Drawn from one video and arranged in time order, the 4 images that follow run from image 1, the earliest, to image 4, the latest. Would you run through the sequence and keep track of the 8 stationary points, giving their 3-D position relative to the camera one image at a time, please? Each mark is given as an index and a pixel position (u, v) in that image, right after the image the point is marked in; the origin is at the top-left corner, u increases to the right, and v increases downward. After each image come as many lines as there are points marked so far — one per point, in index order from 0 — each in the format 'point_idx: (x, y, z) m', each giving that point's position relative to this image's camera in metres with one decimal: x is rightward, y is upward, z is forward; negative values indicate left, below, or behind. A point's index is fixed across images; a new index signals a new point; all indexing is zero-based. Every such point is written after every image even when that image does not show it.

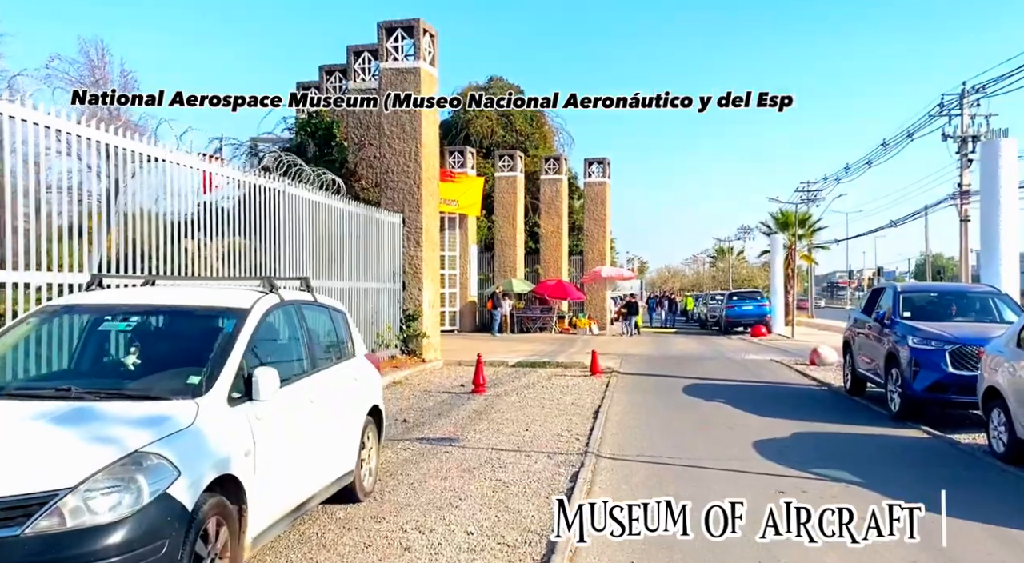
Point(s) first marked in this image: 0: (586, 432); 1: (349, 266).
0: (+0.8, -1.7, +9.8) m
1: (-3.1, +0.3, +16.6) m
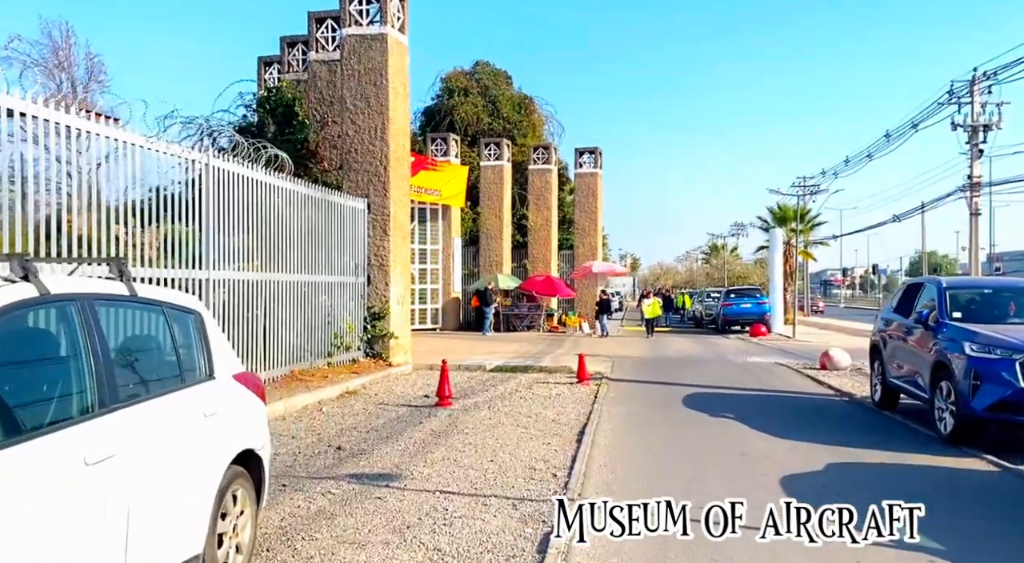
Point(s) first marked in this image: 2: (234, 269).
0: (+0.5, -1.6, +7.8) m
1: (-3.5, +0.4, +14.5) m
2: (-4.0, +0.2, +12.2) m
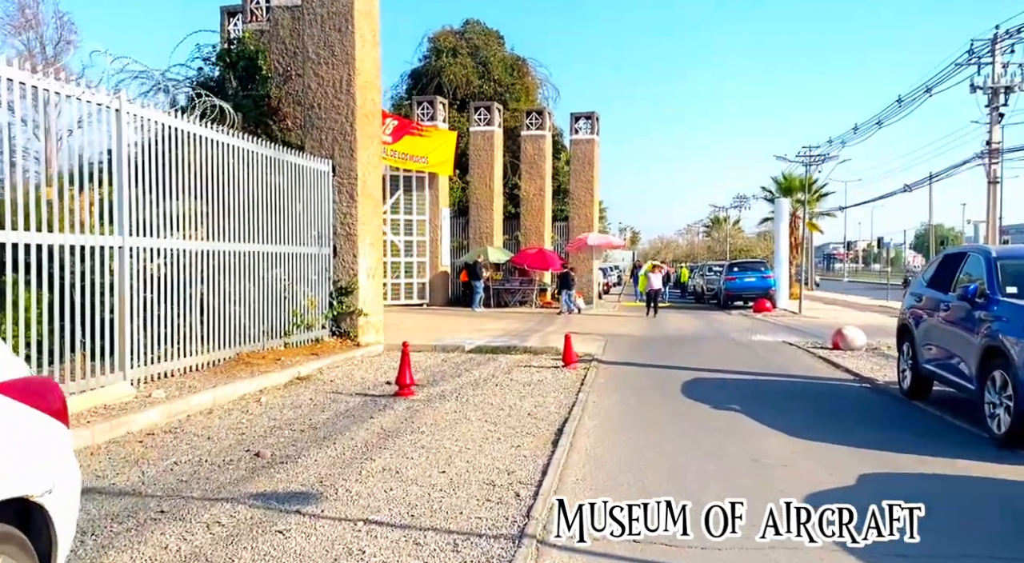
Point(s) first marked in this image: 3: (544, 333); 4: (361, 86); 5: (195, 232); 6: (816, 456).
0: (+0.2, -1.4, +6.2) m
1: (-3.8, +0.8, +12.9) m
2: (-4.3, +0.5, +10.6) m
3: (+0.7, -1.1, +17.8) m
4: (-2.6, +3.4, +15.0) m
5: (-4.2, +0.6, +11.3) m
6: (+2.6, -1.5, +7.5) m
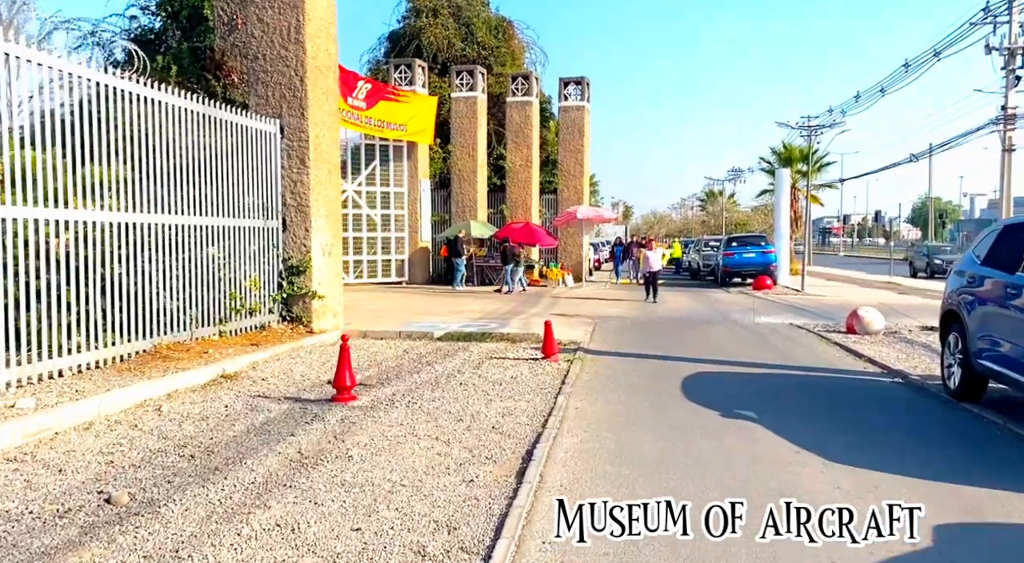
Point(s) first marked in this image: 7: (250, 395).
0: (-0.1, -1.3, +4.5) m
1: (-4.1, +1.1, +11.1) m
2: (-4.6, +0.8, +8.7) m
3: (+0.3, -0.6, +16.0) m
4: (-3.0, +3.7, +13.0) m
5: (-4.5, +0.9, +9.4) m
6: (+2.3, -1.4, +5.7) m
7: (-2.5, -1.1, +8.1) m
